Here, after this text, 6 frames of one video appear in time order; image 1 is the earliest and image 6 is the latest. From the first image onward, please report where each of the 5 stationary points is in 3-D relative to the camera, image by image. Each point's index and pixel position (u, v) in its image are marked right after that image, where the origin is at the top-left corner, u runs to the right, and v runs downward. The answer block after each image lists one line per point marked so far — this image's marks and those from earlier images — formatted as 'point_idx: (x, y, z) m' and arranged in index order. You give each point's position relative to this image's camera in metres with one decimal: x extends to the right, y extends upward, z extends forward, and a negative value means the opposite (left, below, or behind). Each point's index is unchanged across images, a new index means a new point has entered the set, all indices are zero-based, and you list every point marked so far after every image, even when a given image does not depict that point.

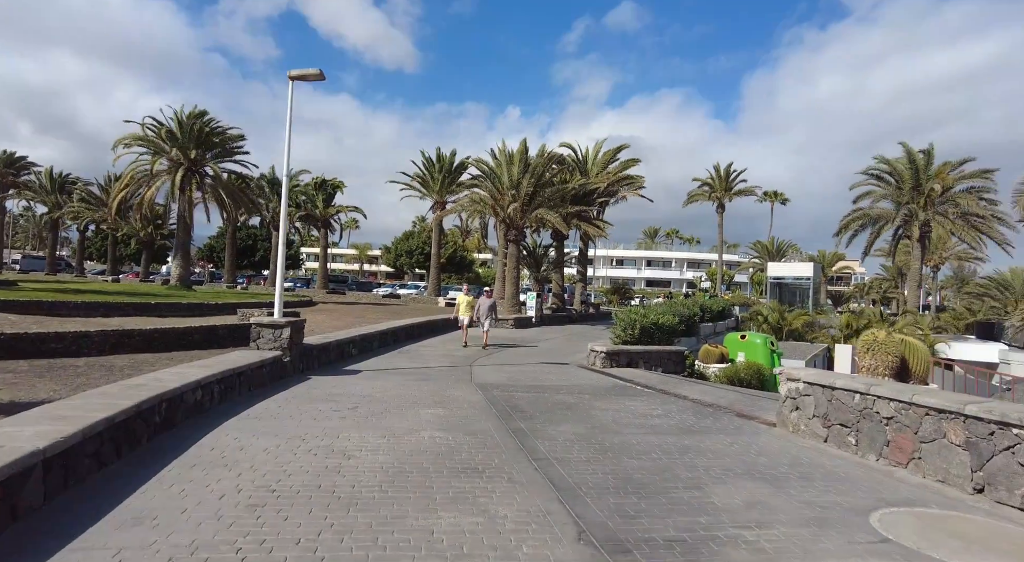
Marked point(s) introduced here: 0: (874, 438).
0: (+4.2, -1.8, +6.9) m
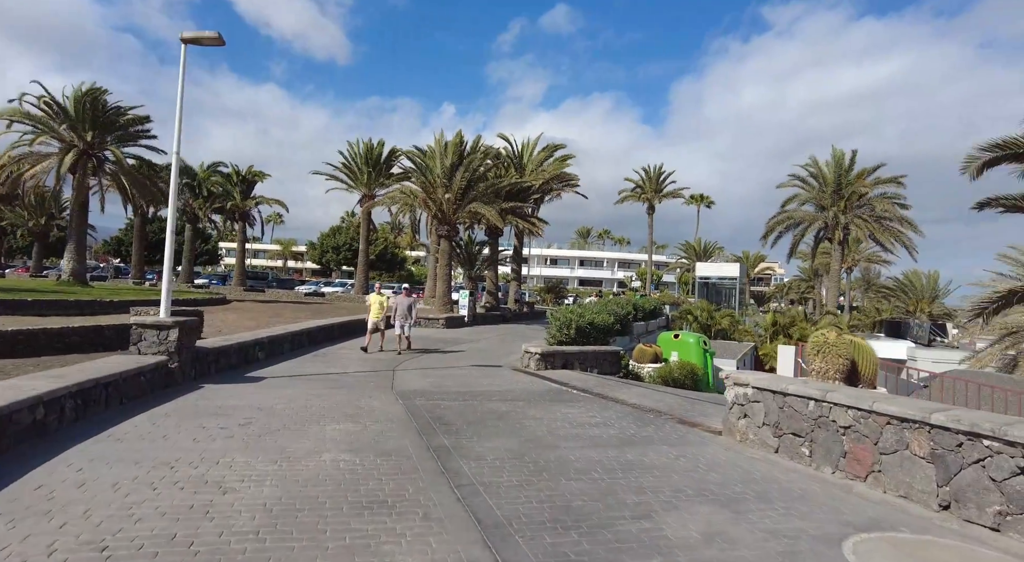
0: (+3.4, -1.8, +6.4) m
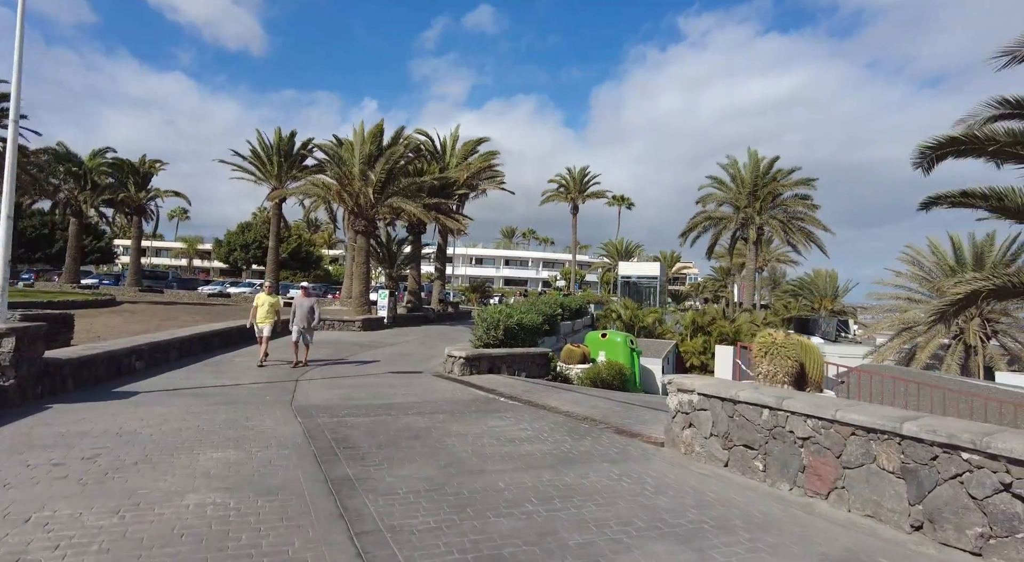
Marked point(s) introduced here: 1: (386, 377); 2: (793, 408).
0: (+2.6, -1.7, +5.7) m
1: (-2.3, -1.8, +11.2) m
2: (+2.6, -1.2, +5.6) m
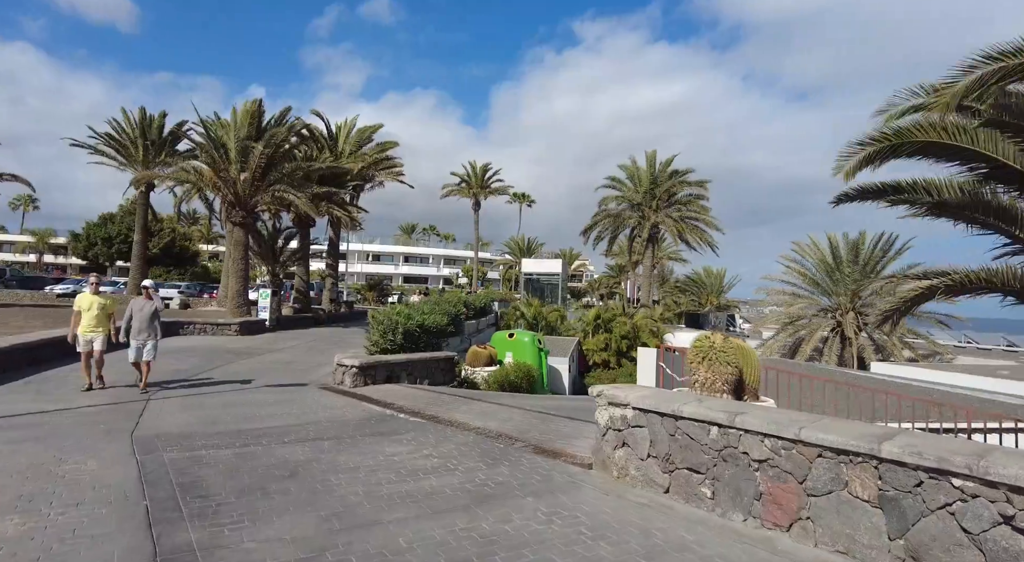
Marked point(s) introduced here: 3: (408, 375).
0: (+1.9, -1.7, +4.9) m
1: (-3.9, -1.7, +9.5) m
2: (+1.9, -1.2, +4.8) m
3: (-2.1, -1.9, +12.2) m
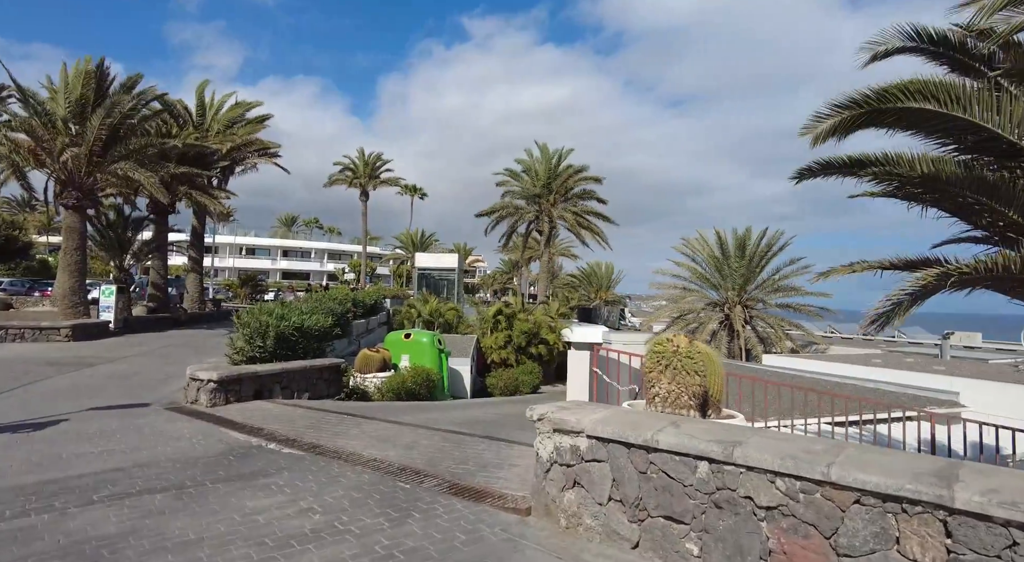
0: (+1.4, -1.6, +3.7) m
1: (-5.1, -1.6, +7.2) m
2: (+1.4, -1.1, +3.6) m
3: (-3.8, -1.8, +10.1) m
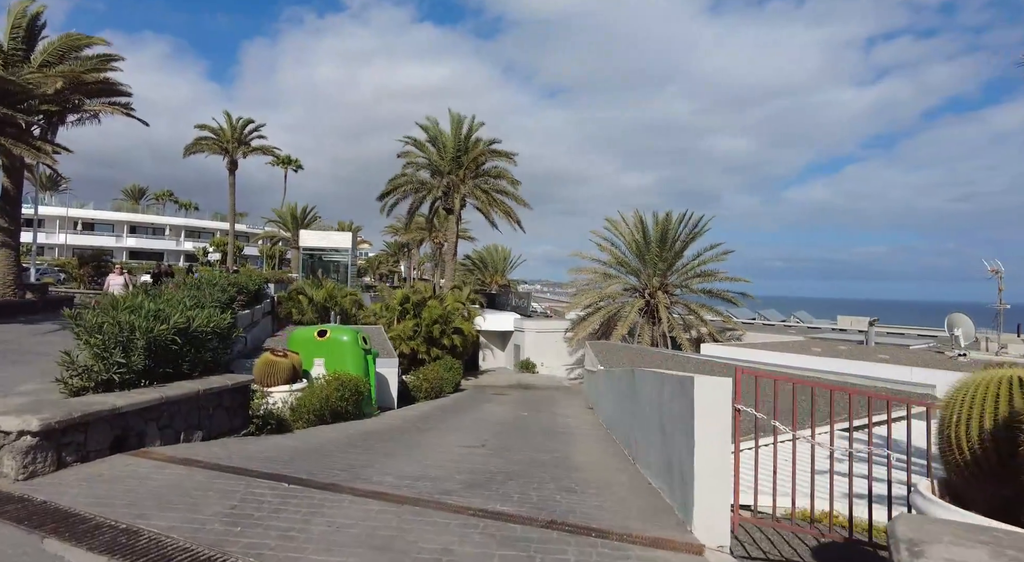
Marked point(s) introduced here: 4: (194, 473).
0: (+2.8, -1.6, +1.1) m
1: (-4.3, -1.5, +3.1) m
2: (+2.8, -1.0, +1.0) m
3: (-3.6, -1.5, +6.3) m
4: (-2.8, -1.7, +5.3) m
